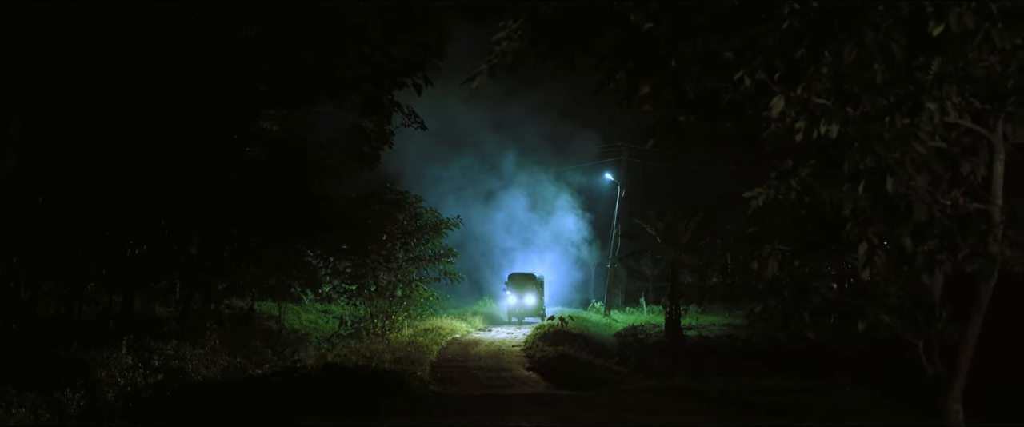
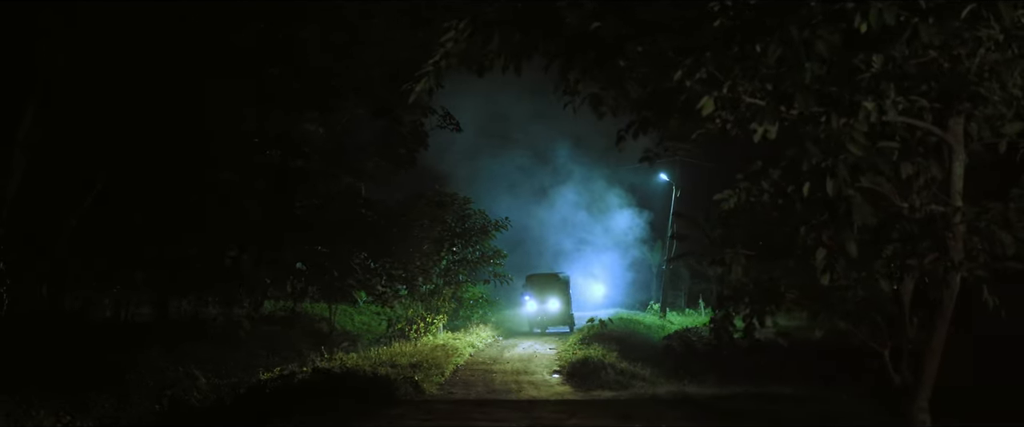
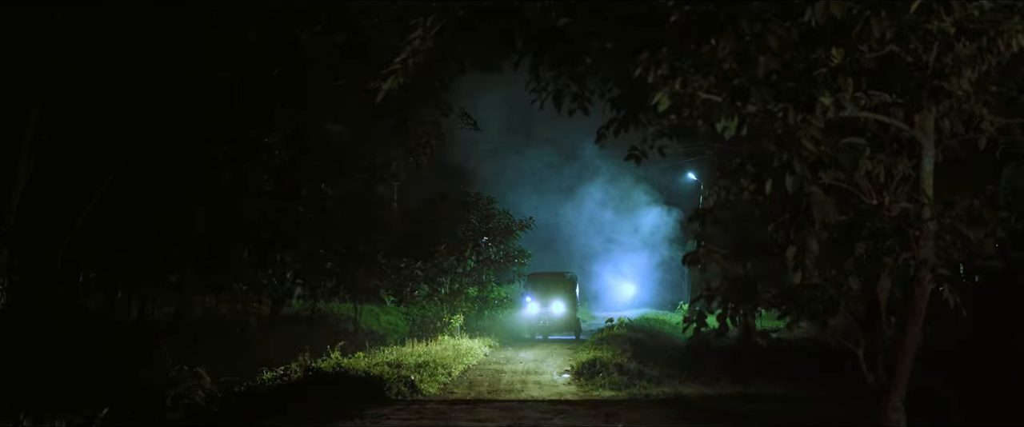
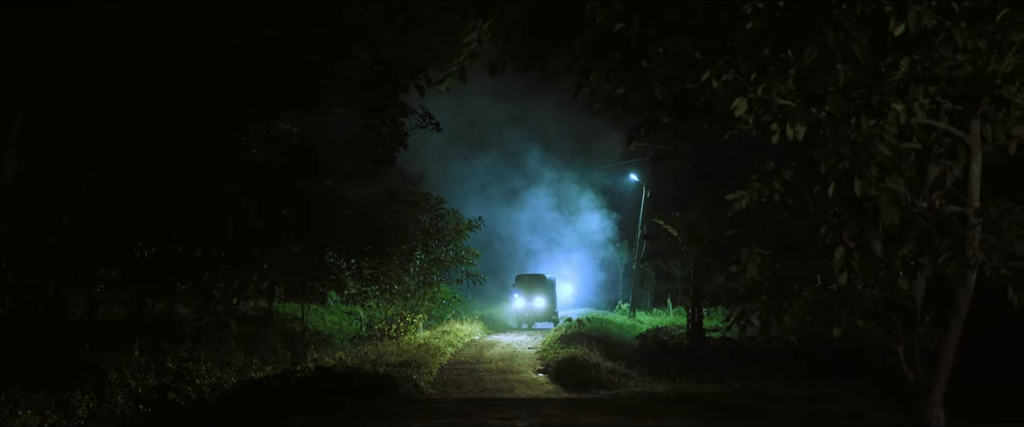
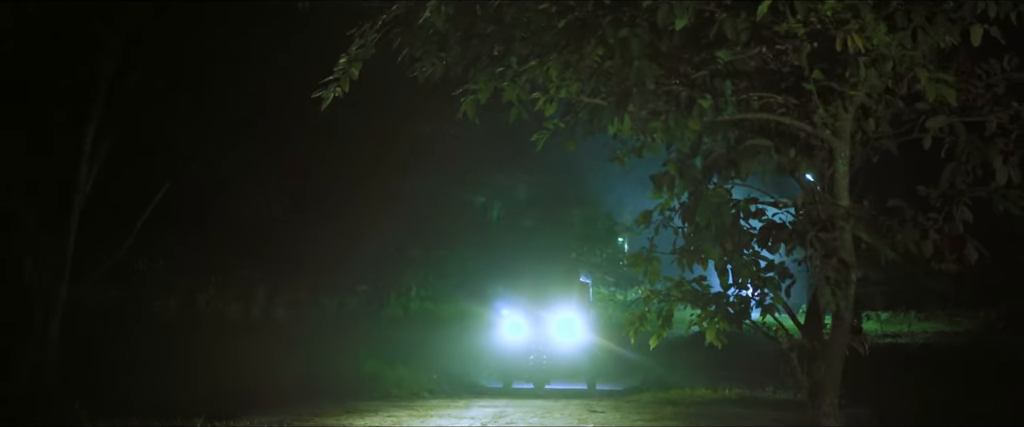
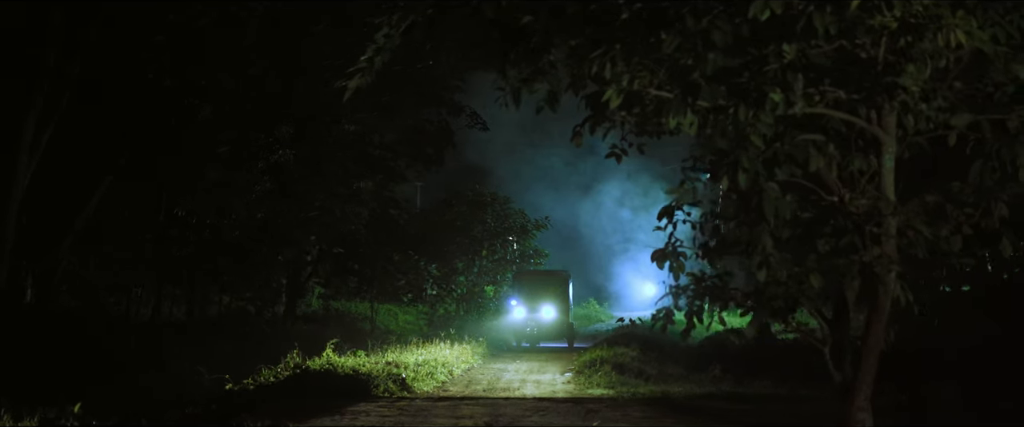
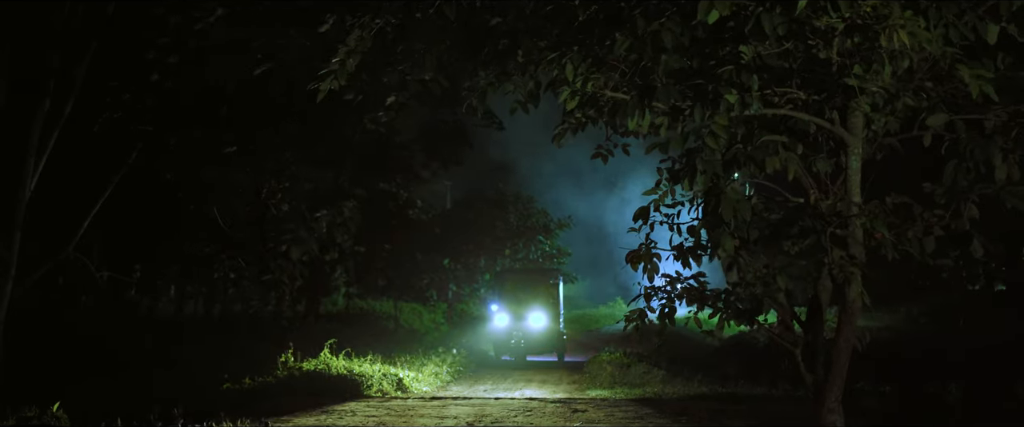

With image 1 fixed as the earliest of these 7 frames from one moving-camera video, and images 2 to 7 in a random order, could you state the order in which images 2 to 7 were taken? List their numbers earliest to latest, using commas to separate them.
4, 2, 3, 6, 7, 5
